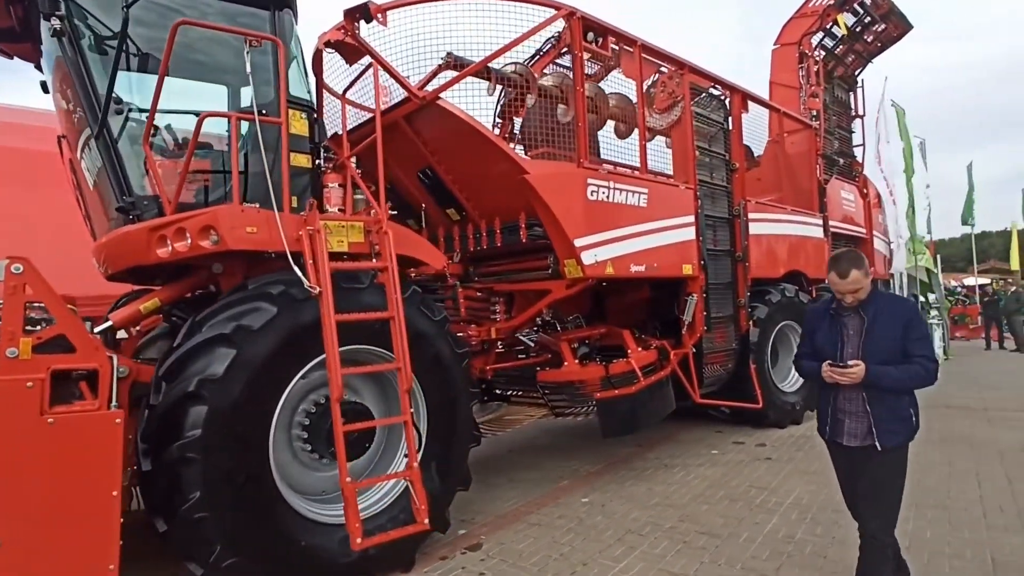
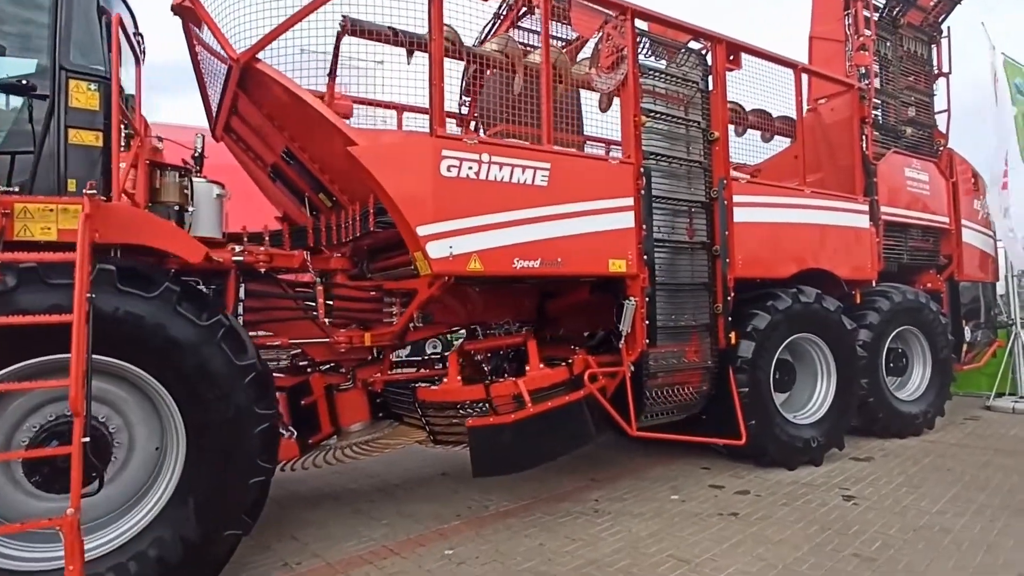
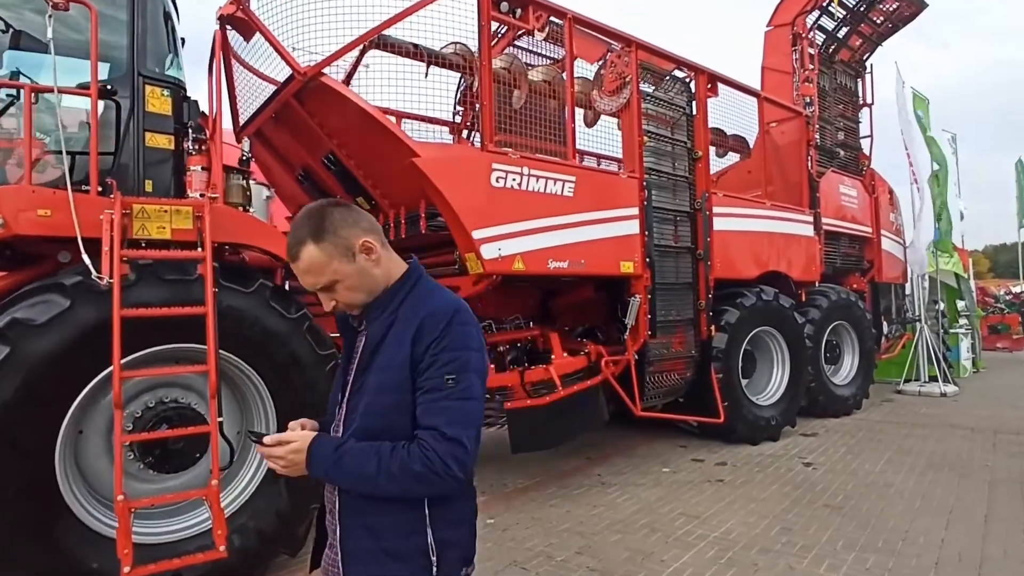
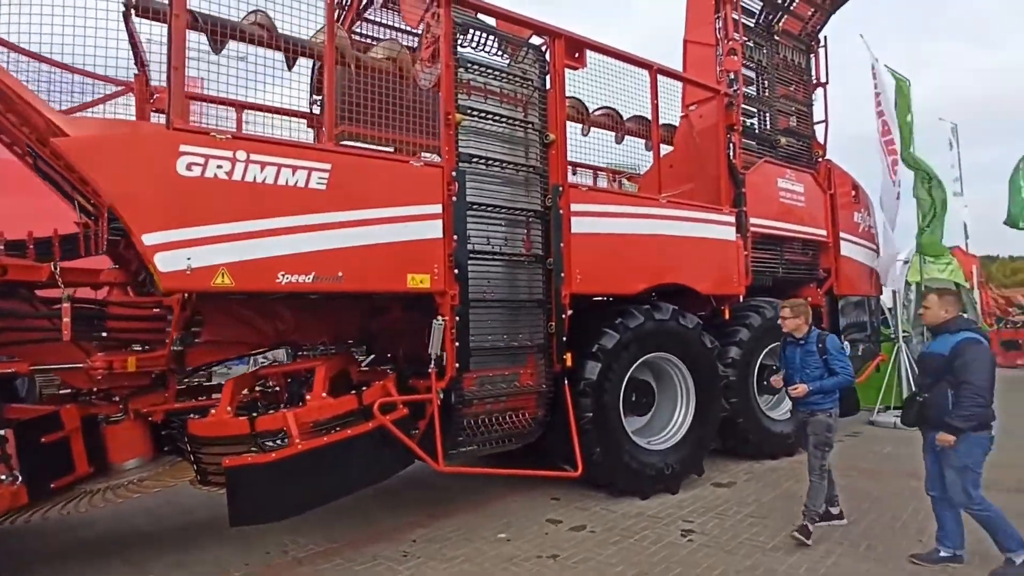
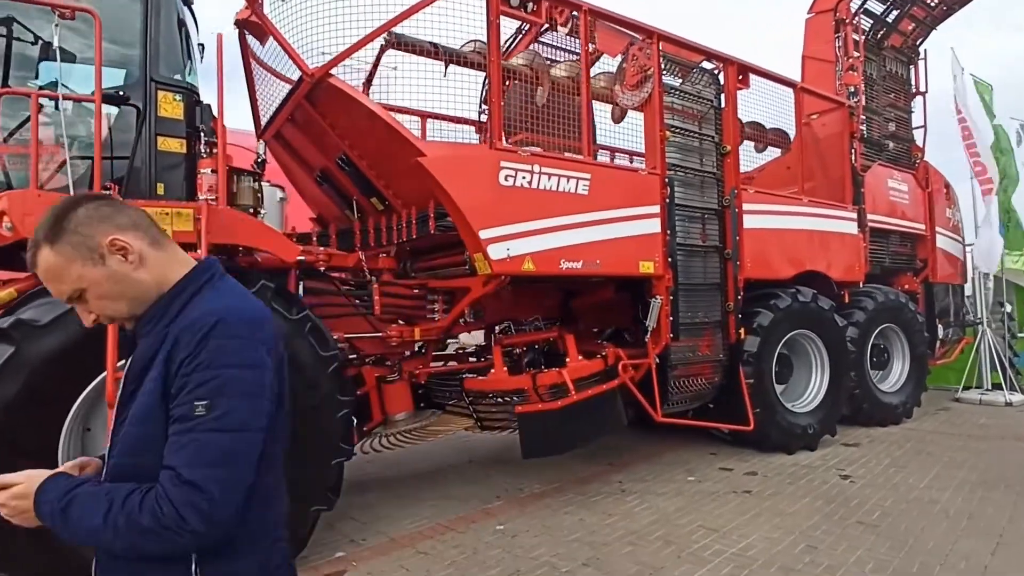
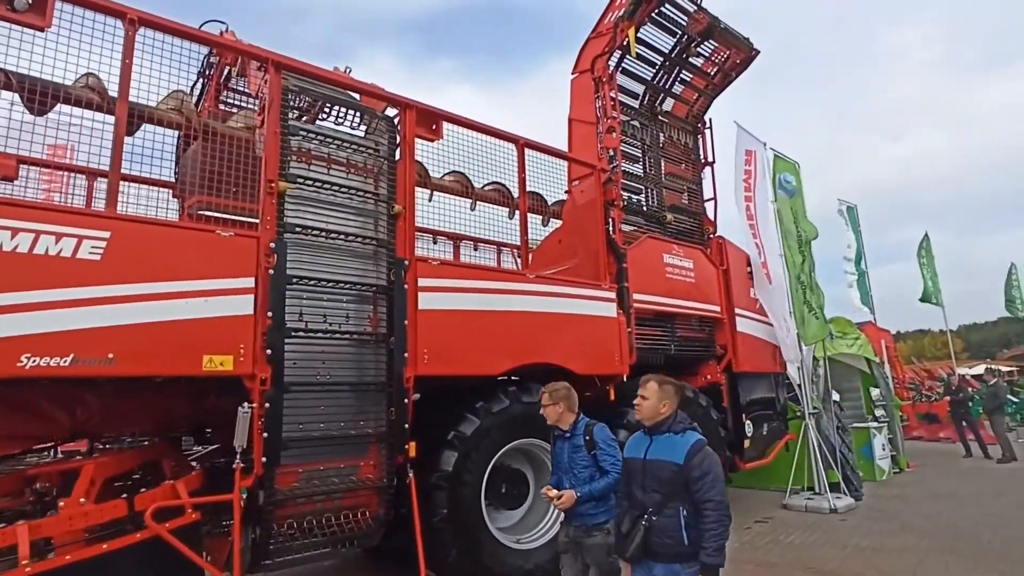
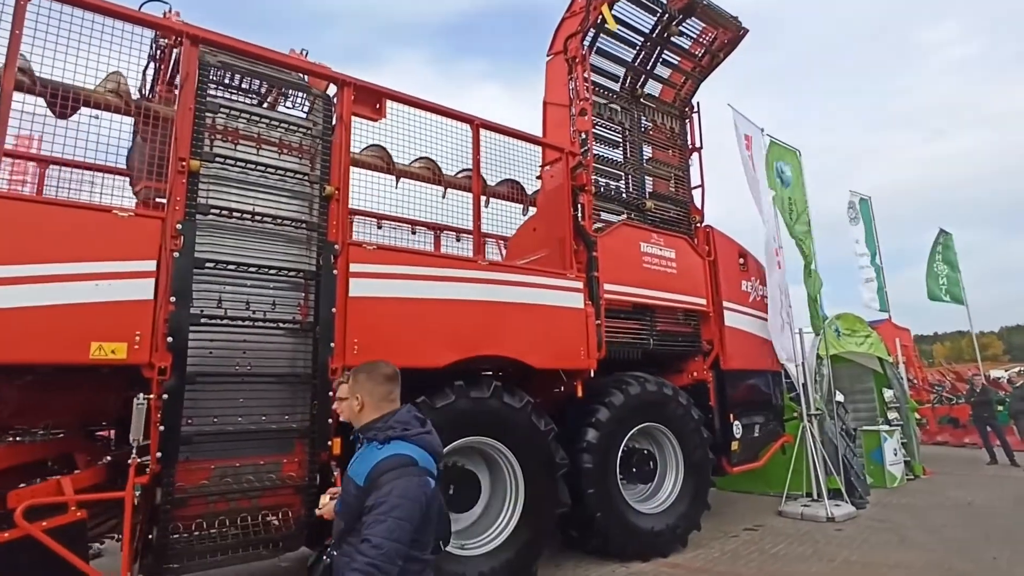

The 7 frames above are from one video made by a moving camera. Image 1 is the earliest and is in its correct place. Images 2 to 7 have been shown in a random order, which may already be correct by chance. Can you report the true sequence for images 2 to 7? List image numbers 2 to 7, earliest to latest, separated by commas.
3, 5, 2, 4, 6, 7
